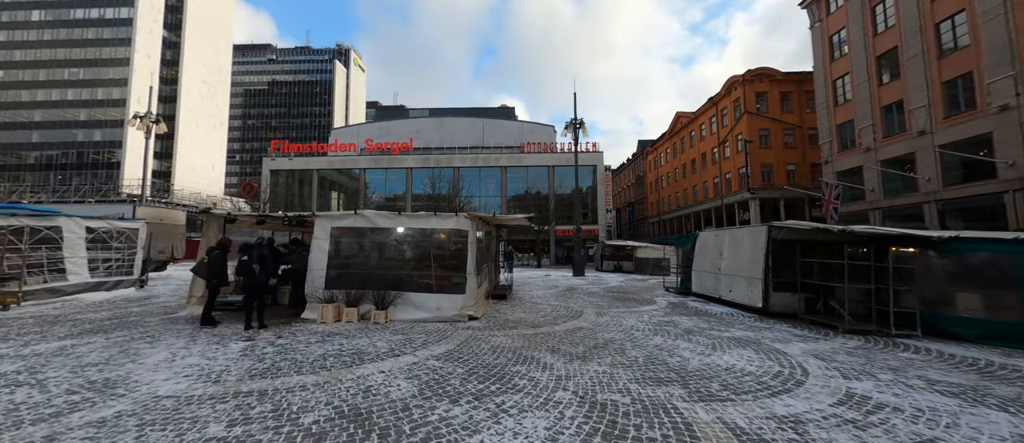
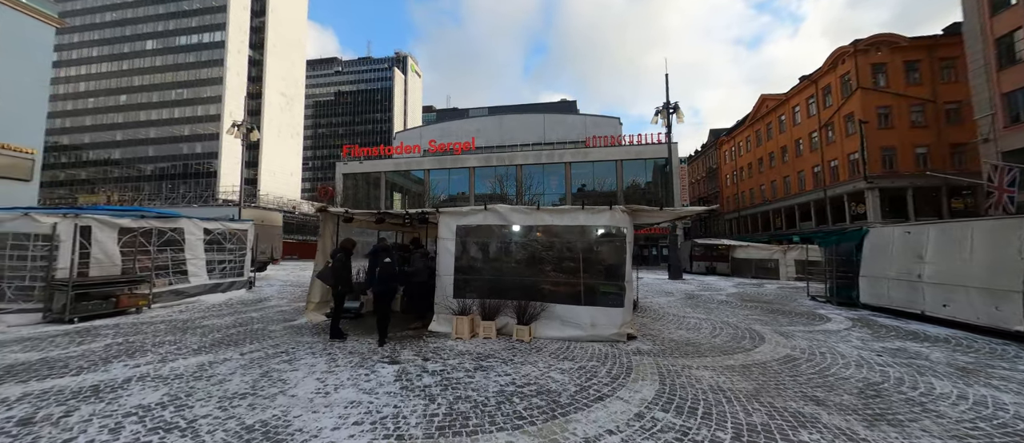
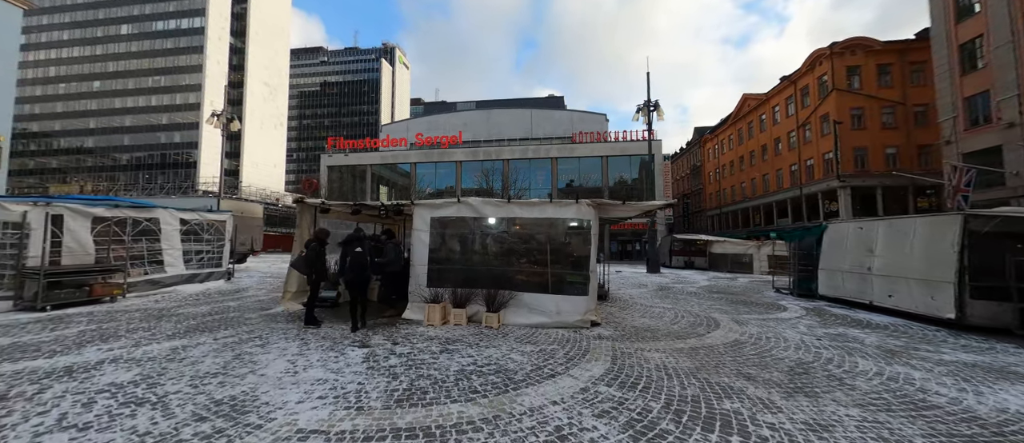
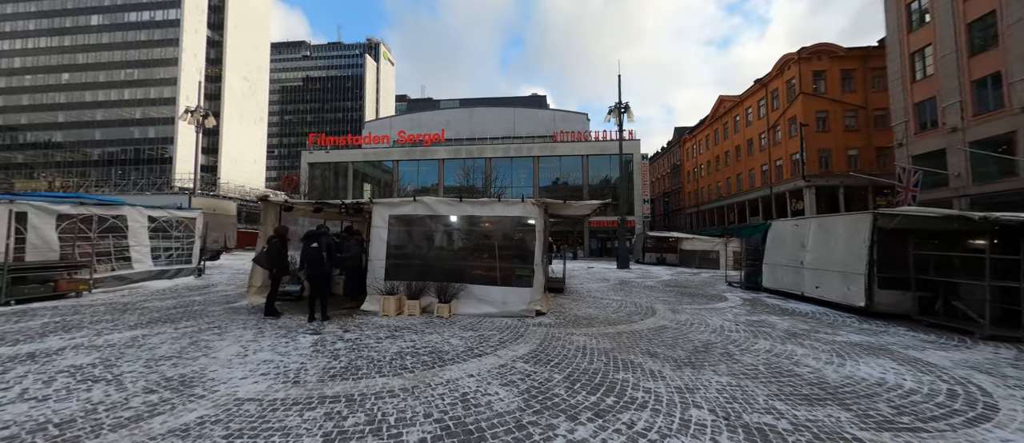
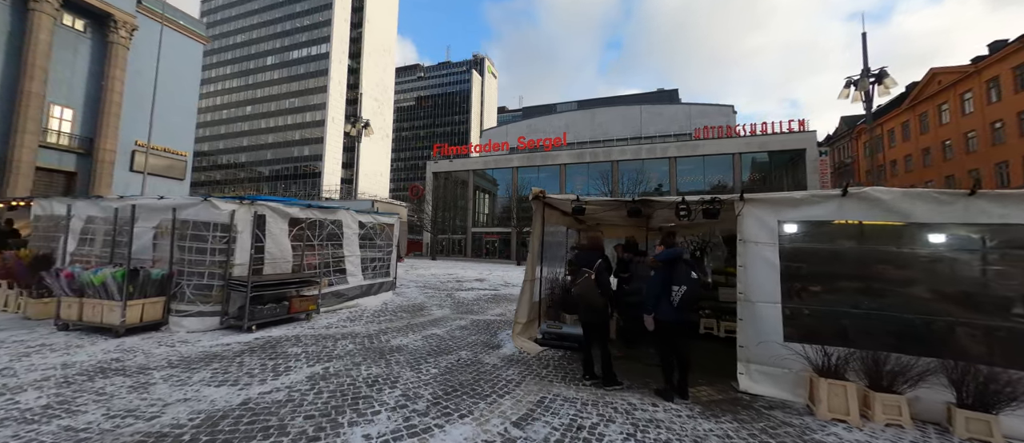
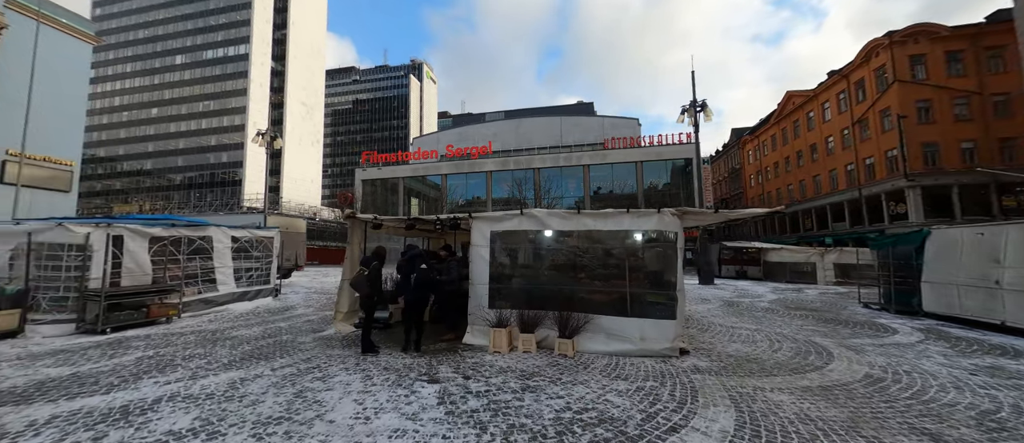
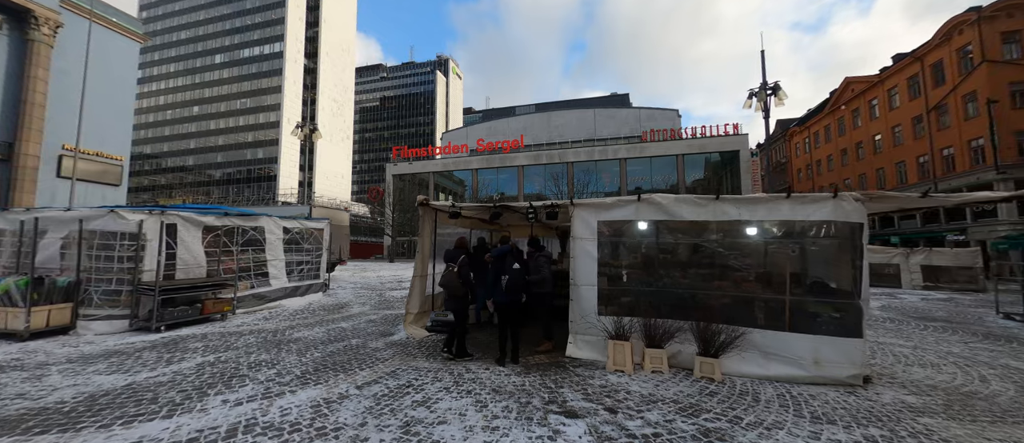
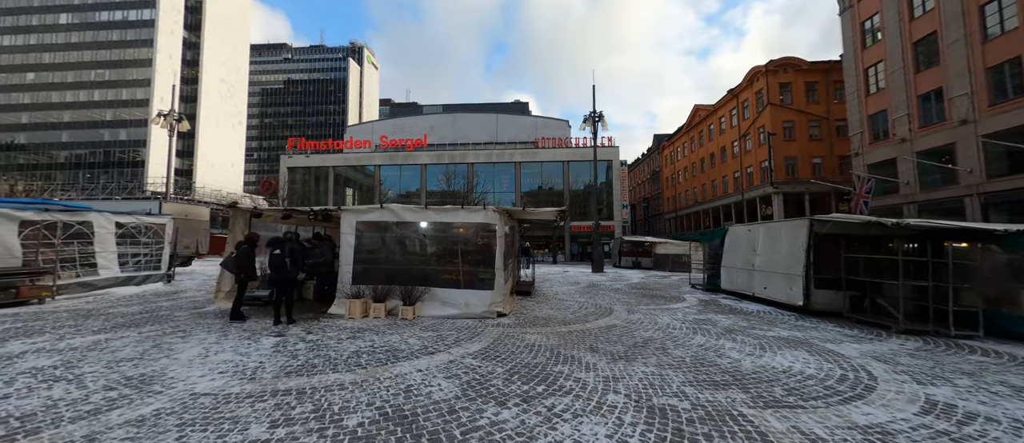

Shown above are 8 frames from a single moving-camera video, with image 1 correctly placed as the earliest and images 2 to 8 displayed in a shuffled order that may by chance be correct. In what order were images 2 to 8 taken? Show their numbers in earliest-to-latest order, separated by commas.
8, 4, 3, 2, 6, 7, 5
